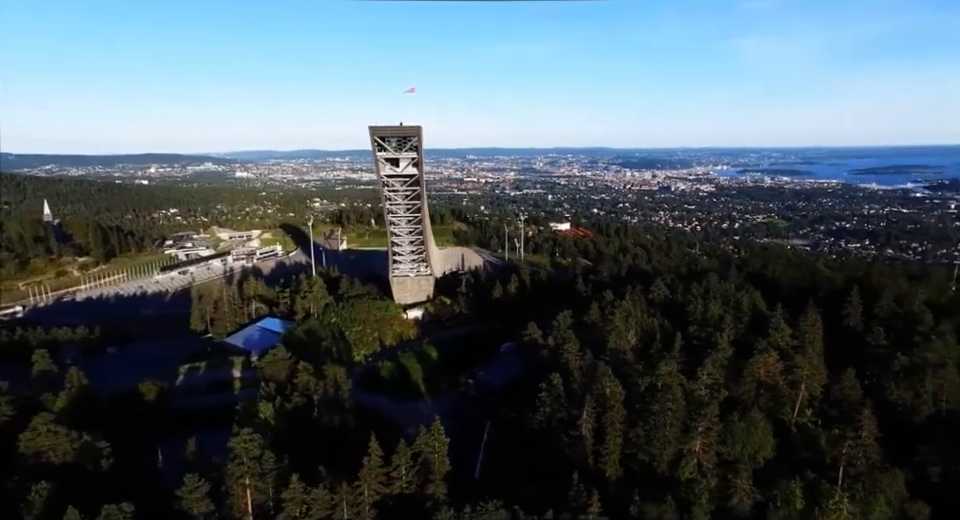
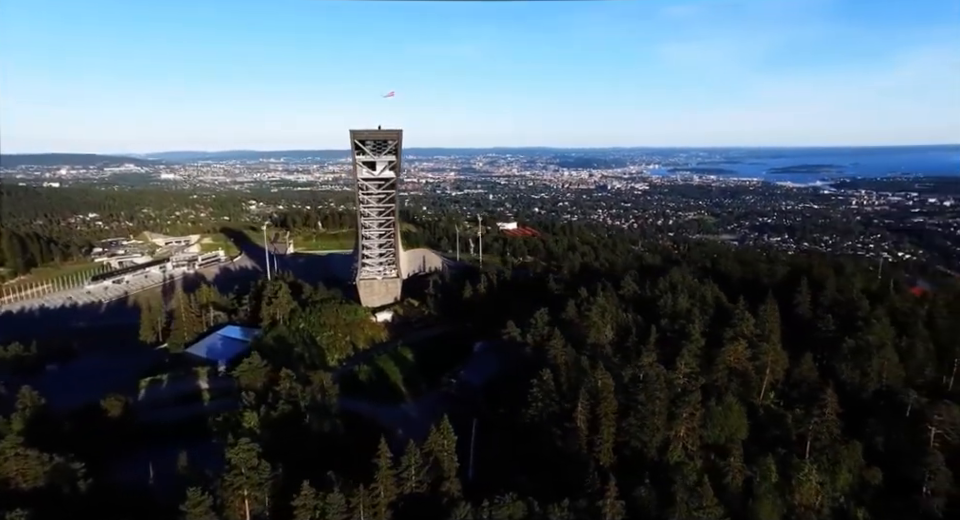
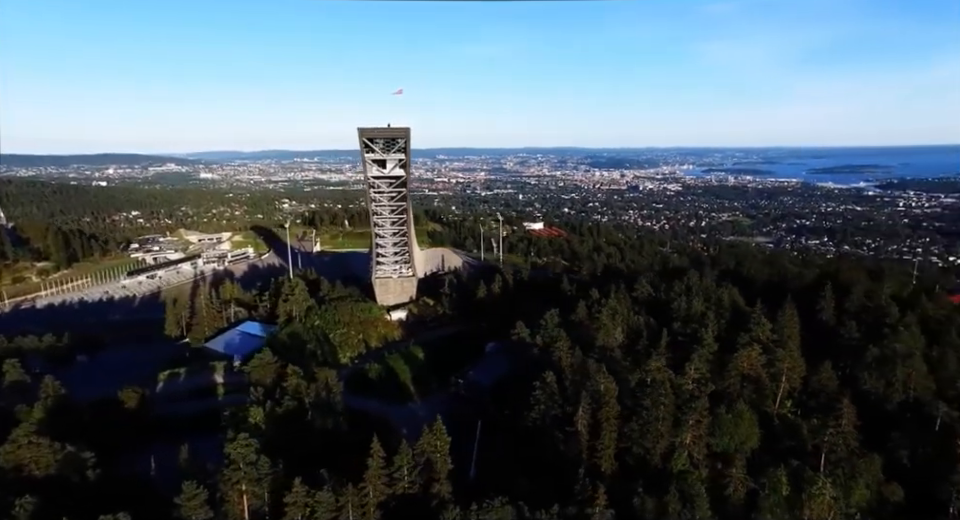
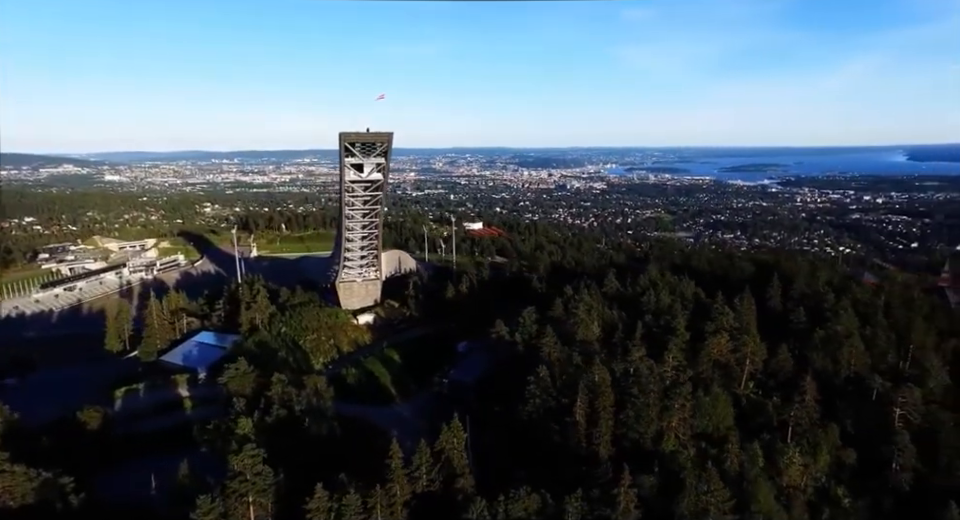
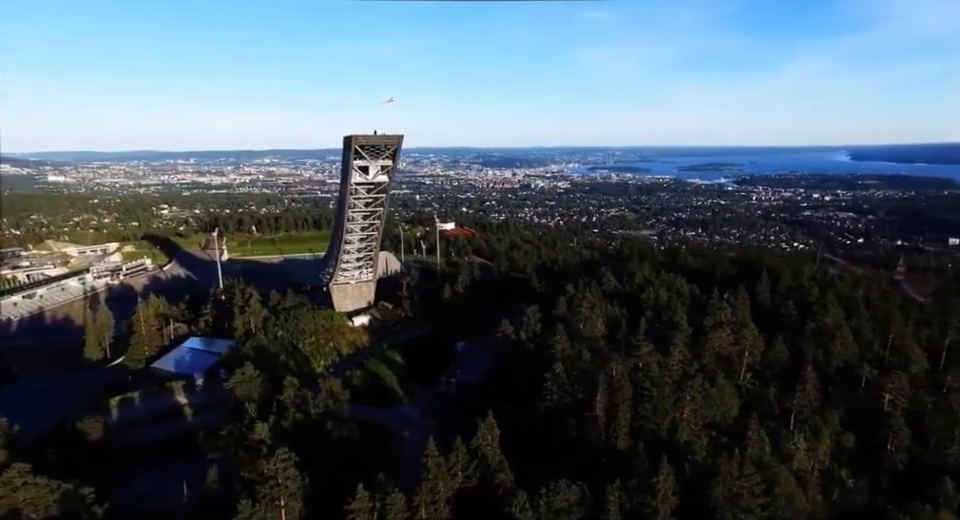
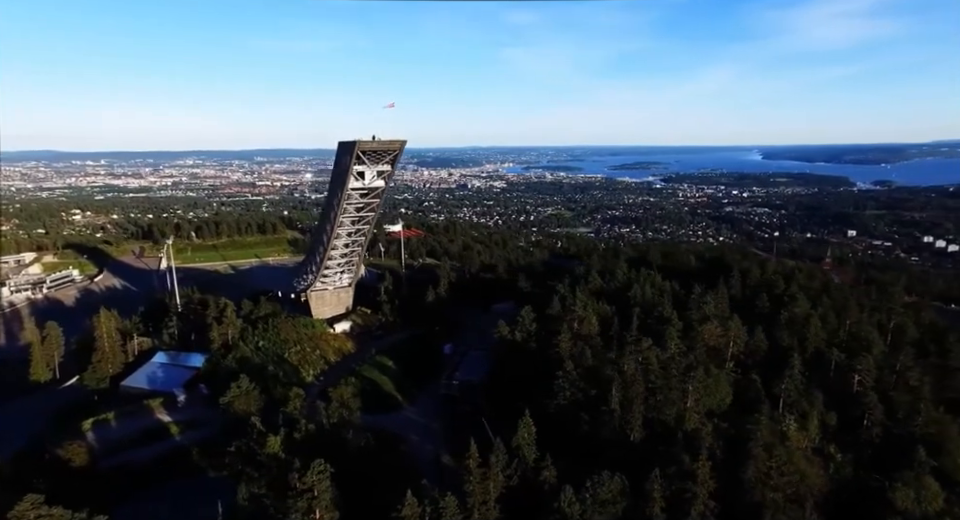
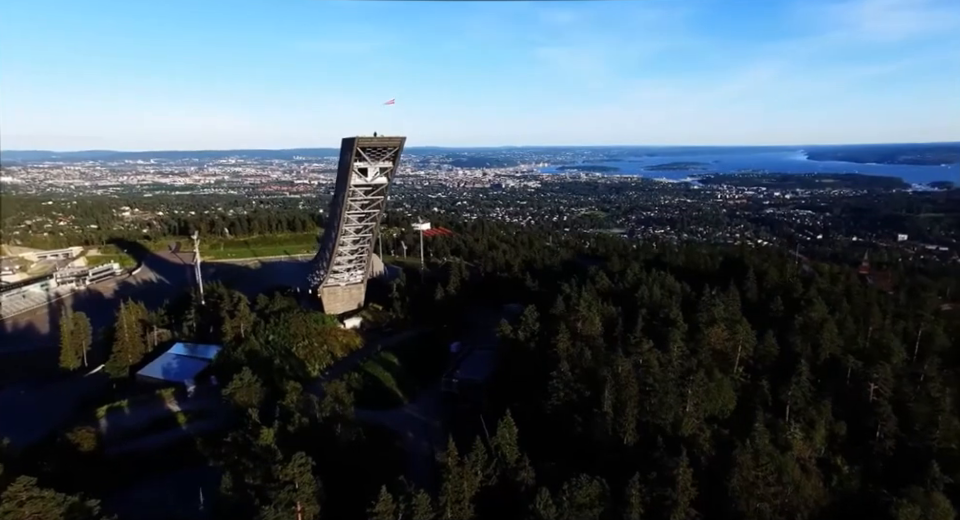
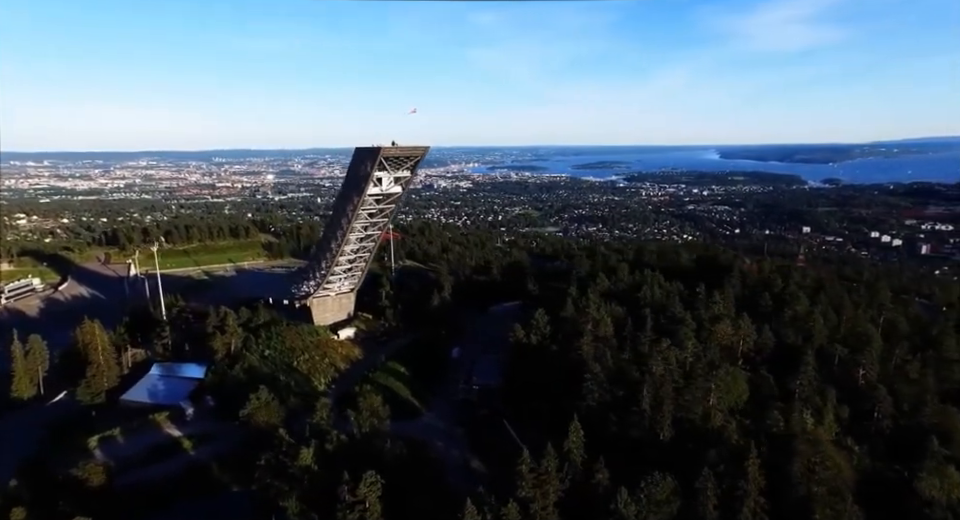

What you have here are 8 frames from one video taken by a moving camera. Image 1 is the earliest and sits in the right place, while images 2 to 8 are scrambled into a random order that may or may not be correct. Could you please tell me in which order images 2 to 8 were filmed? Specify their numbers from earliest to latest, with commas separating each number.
3, 2, 4, 5, 7, 6, 8
